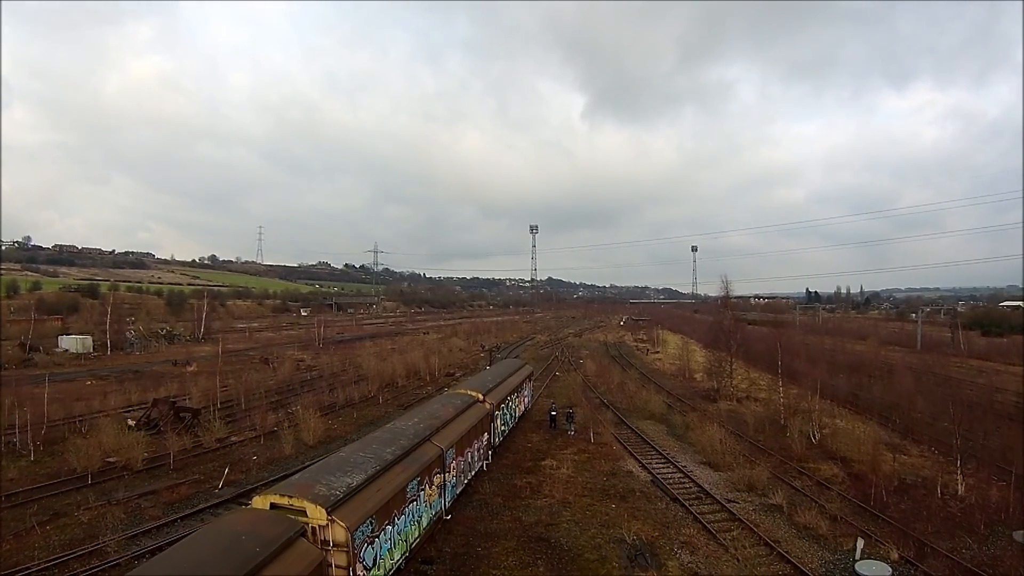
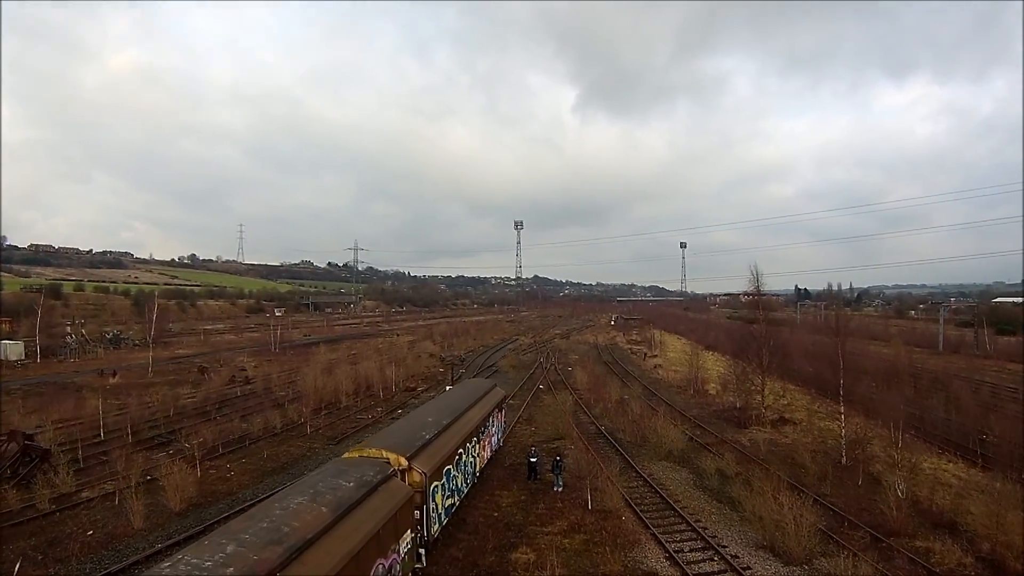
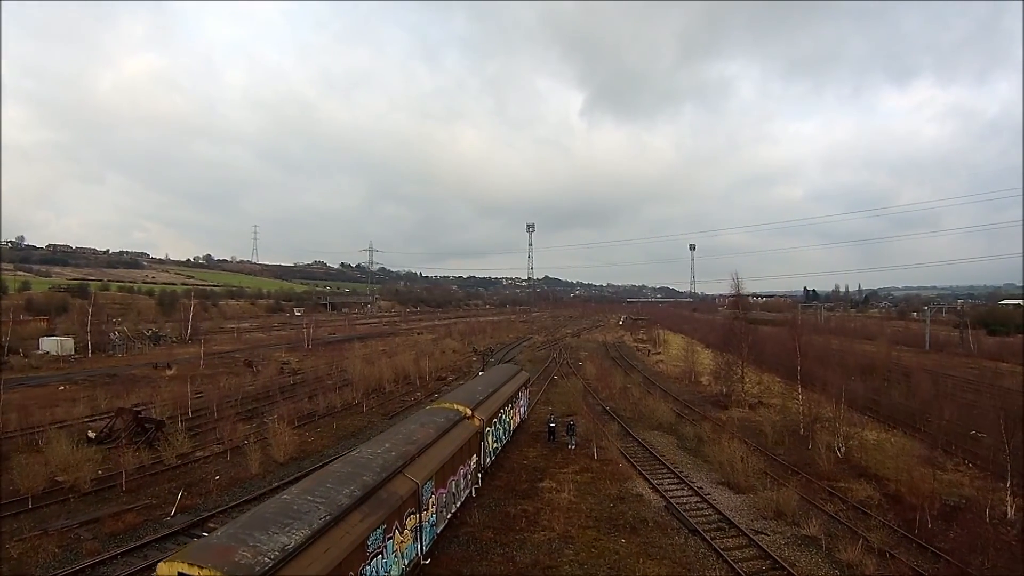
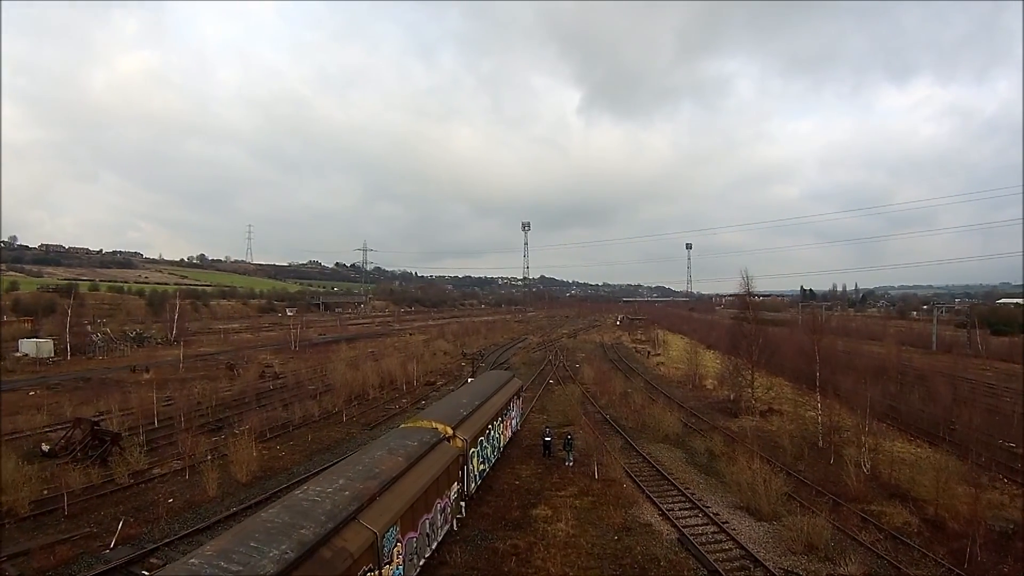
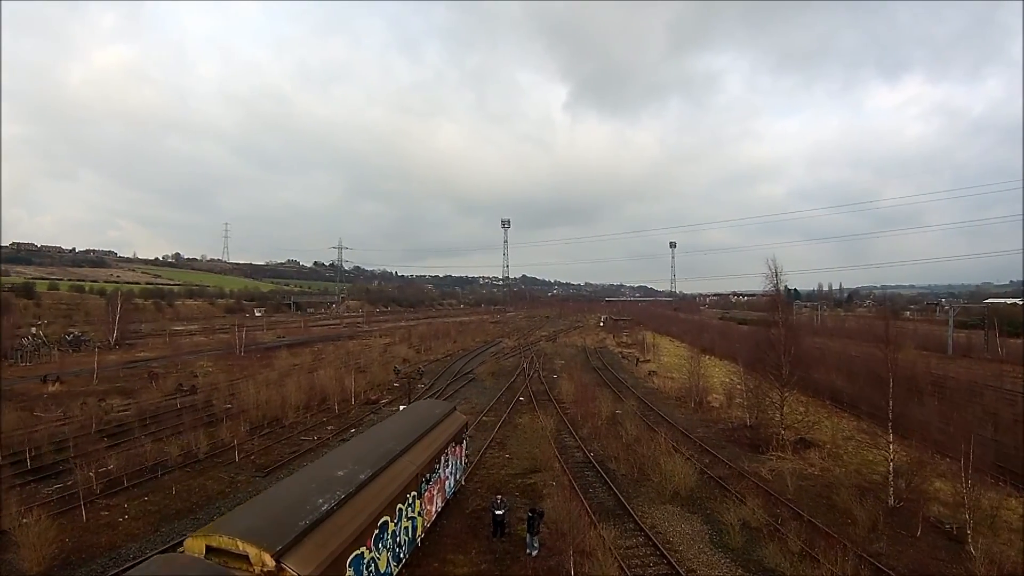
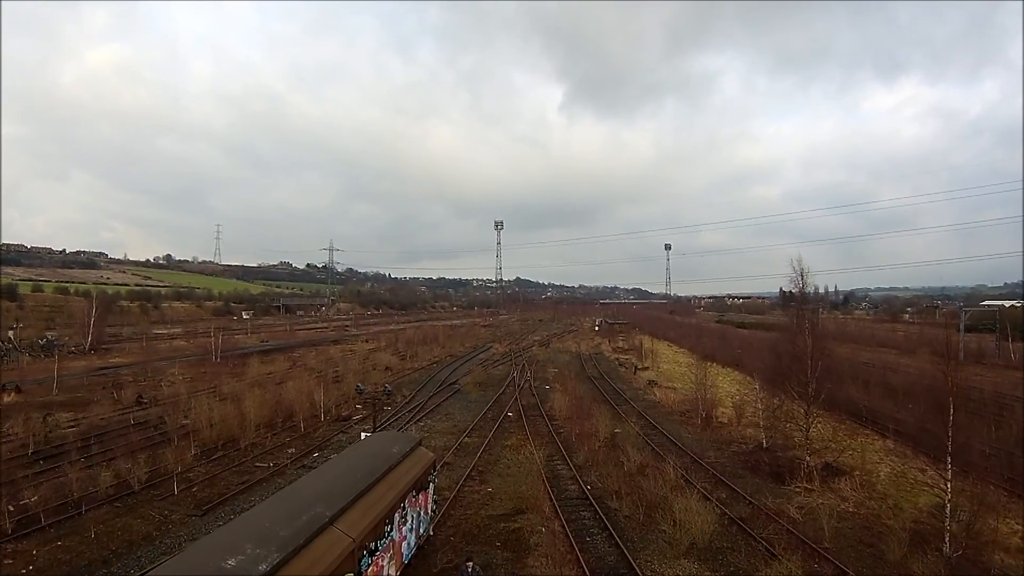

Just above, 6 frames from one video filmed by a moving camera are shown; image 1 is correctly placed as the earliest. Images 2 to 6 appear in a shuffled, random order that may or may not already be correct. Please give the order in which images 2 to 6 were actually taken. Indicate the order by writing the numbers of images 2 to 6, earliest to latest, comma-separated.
3, 4, 2, 5, 6
